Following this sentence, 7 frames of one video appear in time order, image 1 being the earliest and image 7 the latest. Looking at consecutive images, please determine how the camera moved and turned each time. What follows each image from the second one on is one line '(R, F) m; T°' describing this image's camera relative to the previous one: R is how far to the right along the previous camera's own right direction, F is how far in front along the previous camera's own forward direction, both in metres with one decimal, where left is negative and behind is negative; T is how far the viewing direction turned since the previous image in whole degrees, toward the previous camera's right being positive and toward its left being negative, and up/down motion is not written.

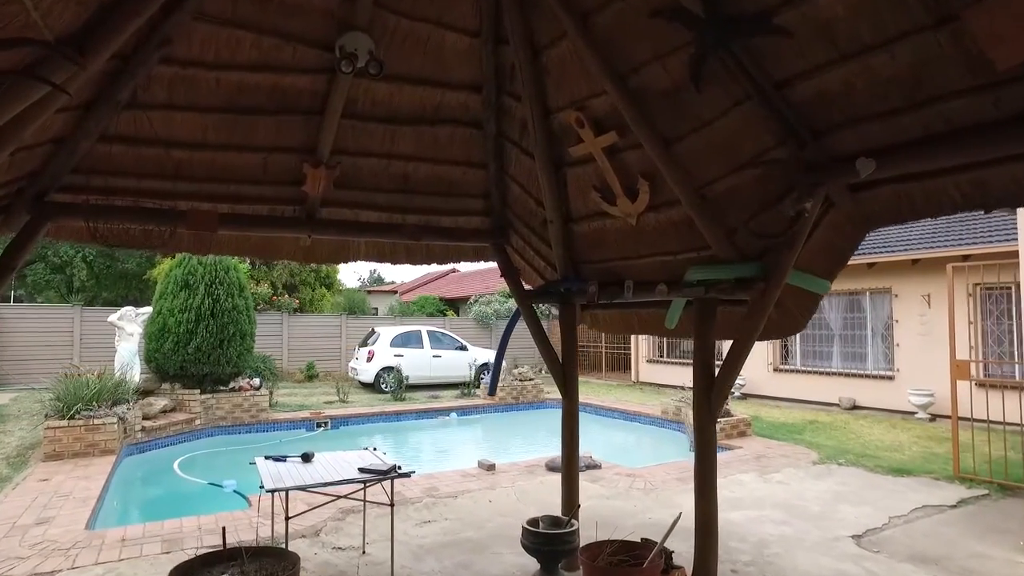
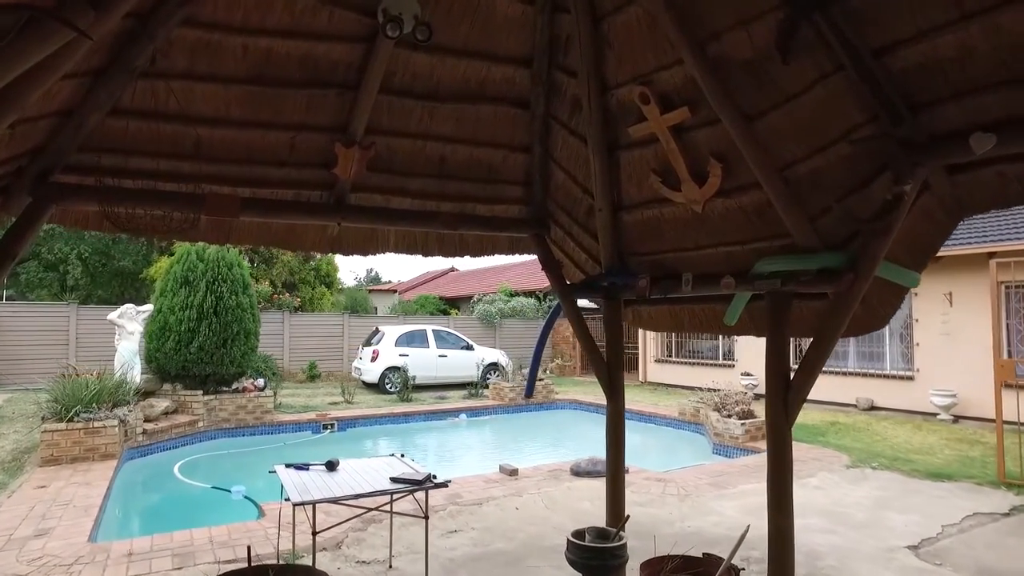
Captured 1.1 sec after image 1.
(-0.4, +0.3) m; 0°
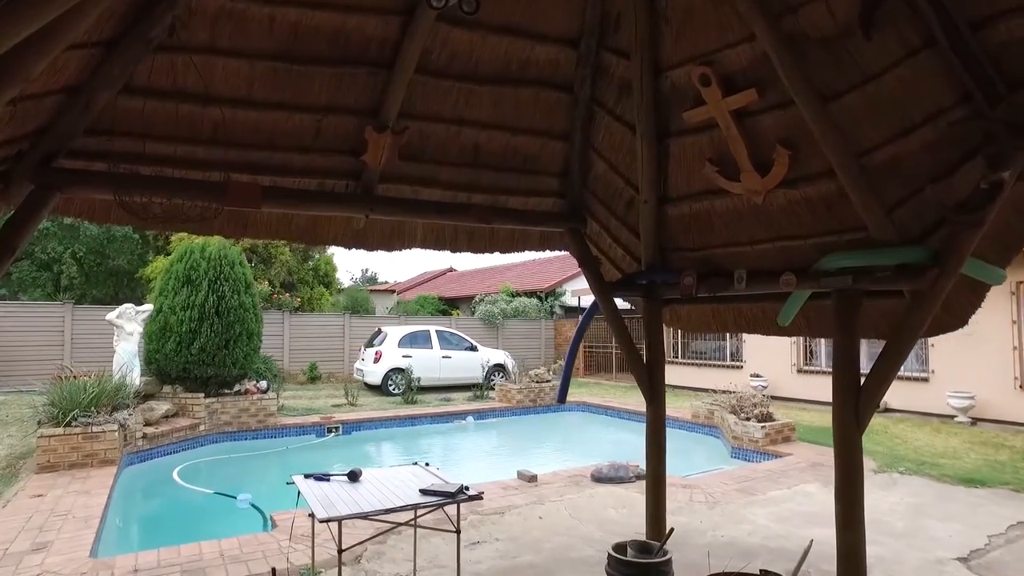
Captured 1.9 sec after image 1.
(-0.3, +0.2) m; 0°
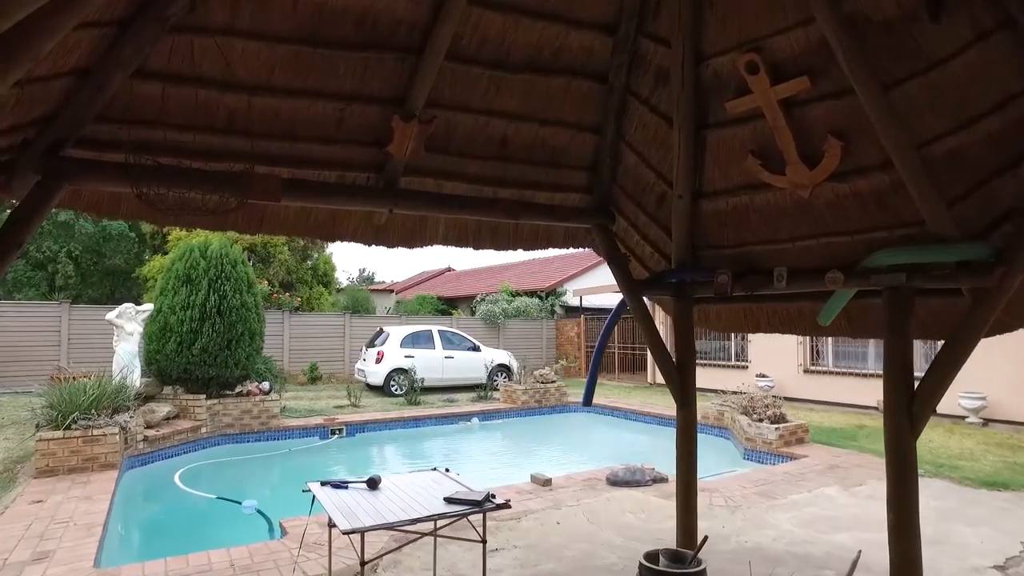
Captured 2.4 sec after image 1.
(-0.2, +0.1) m; 0°
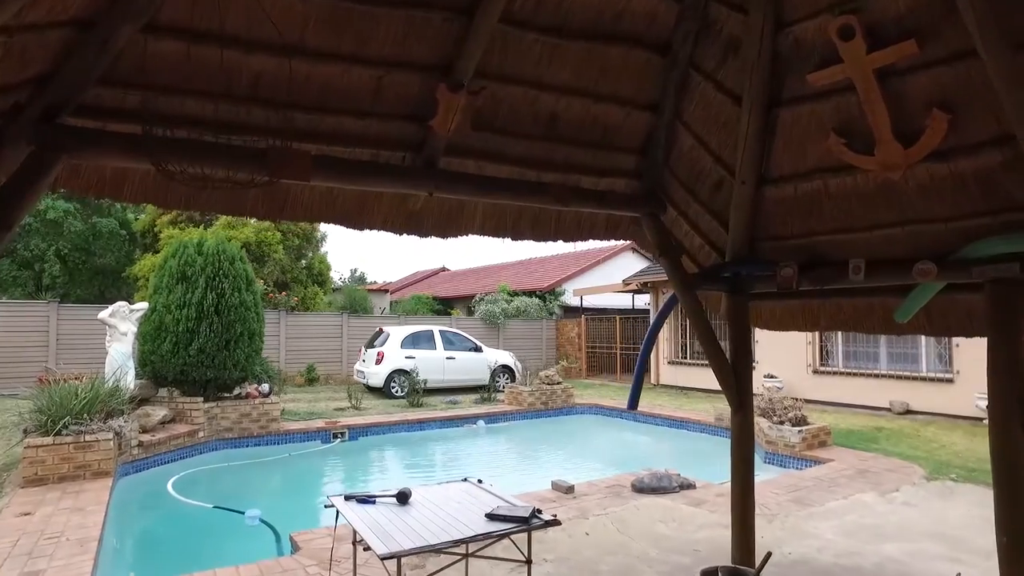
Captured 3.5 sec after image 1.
(-0.3, +0.3) m; +1°
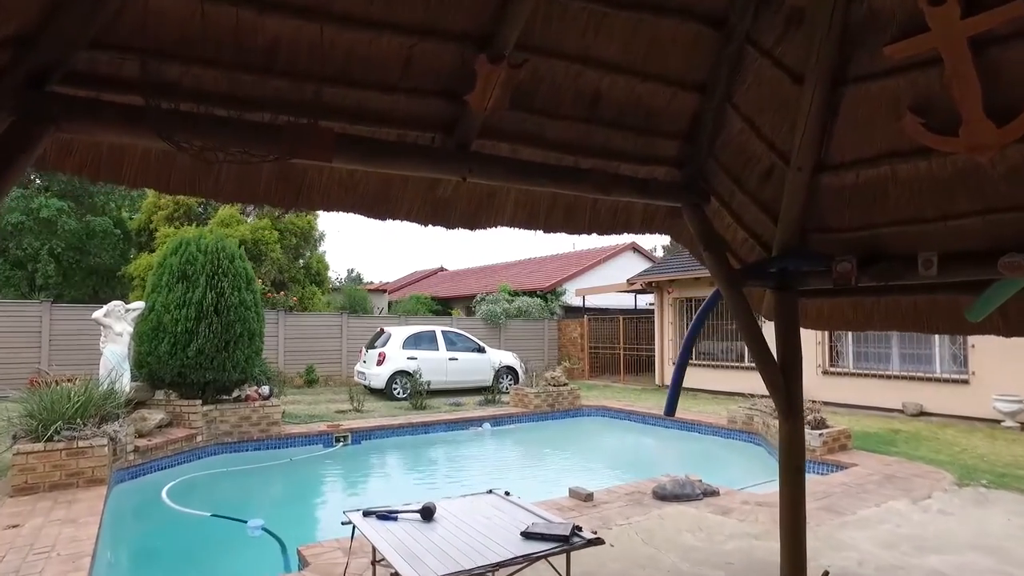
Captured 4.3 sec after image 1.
(-0.2, +0.3) m; 0°
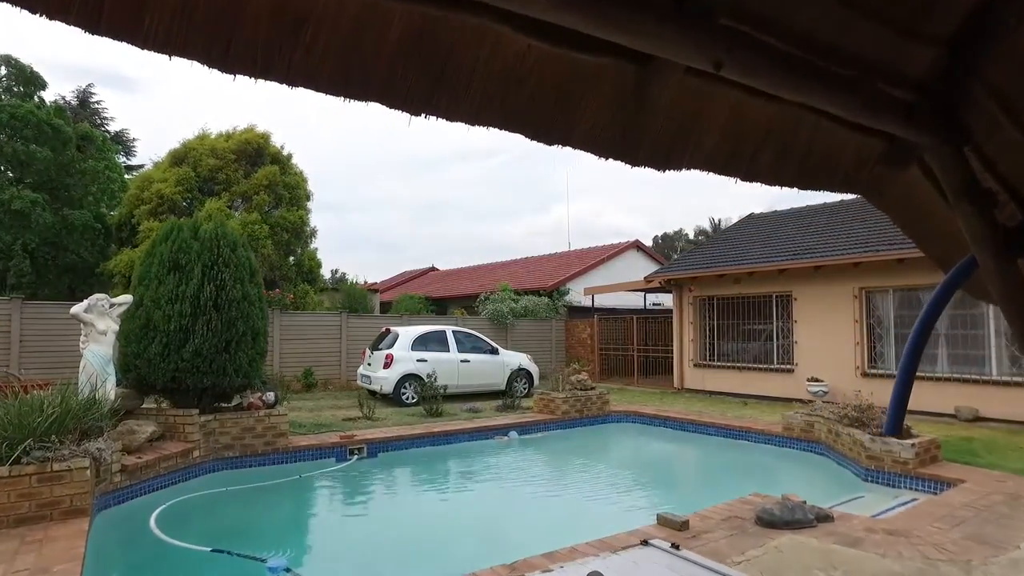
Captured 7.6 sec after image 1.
(-0.9, +0.9) m; +2°
